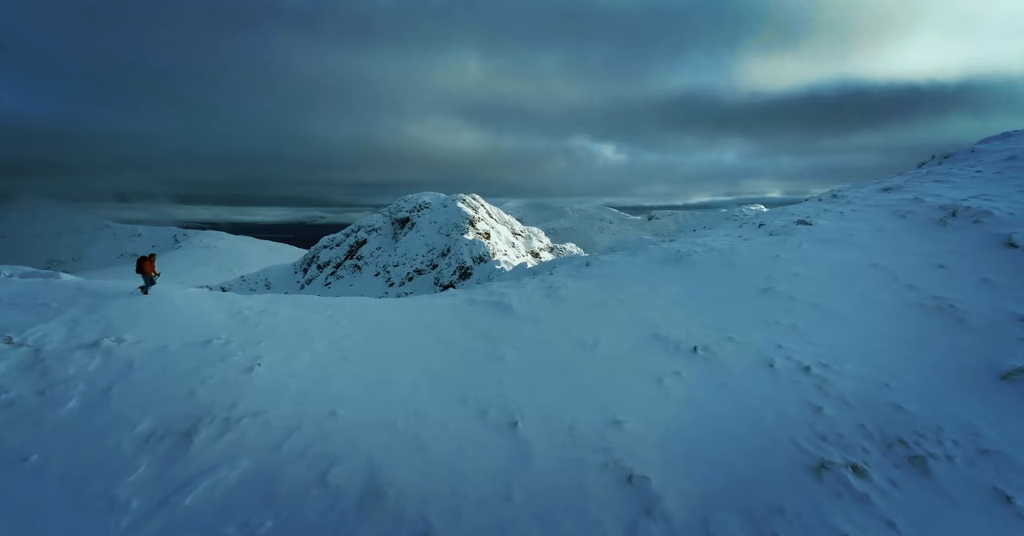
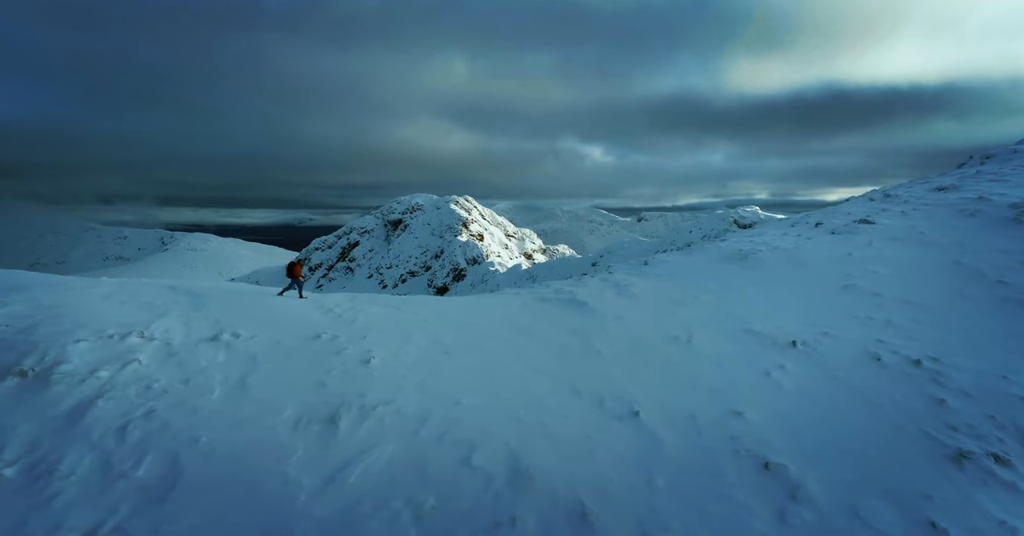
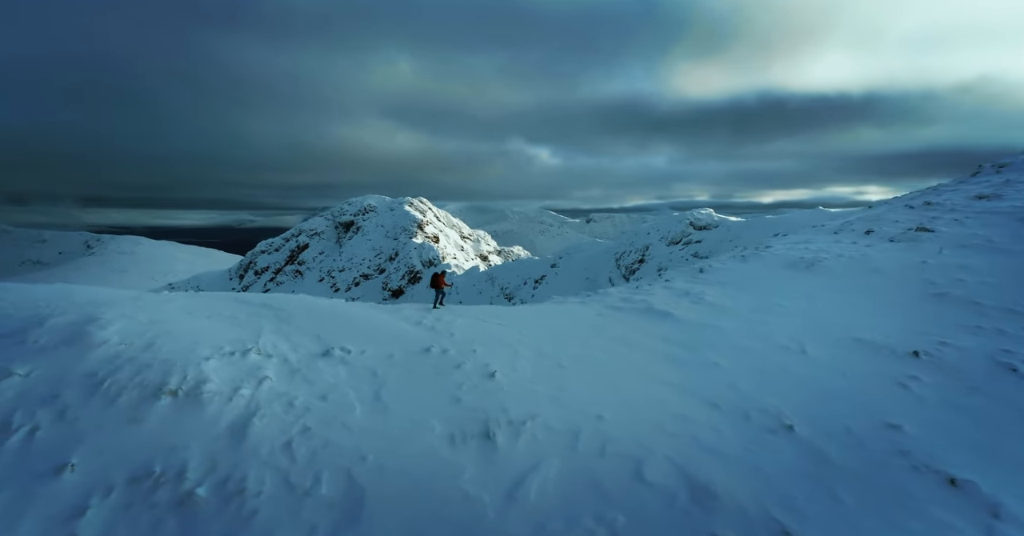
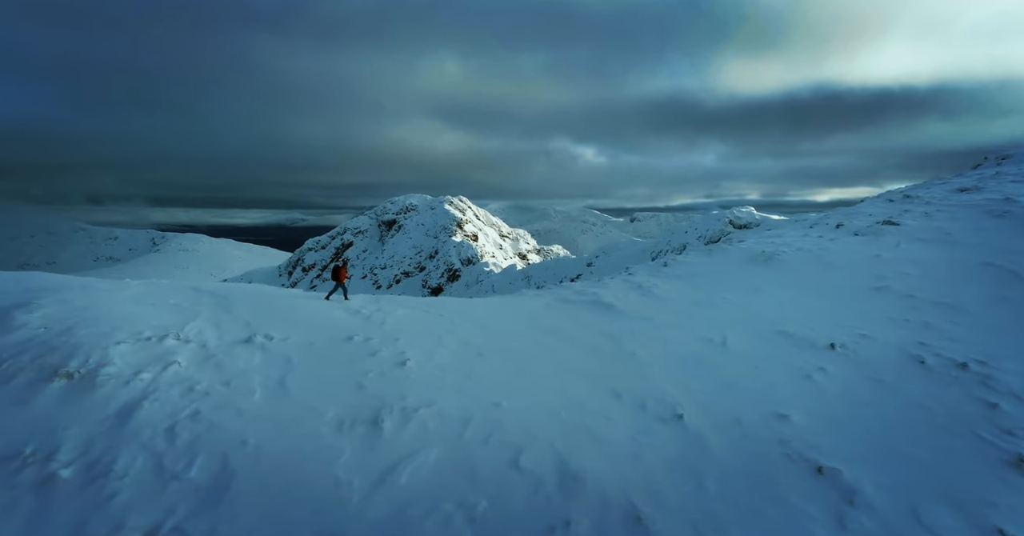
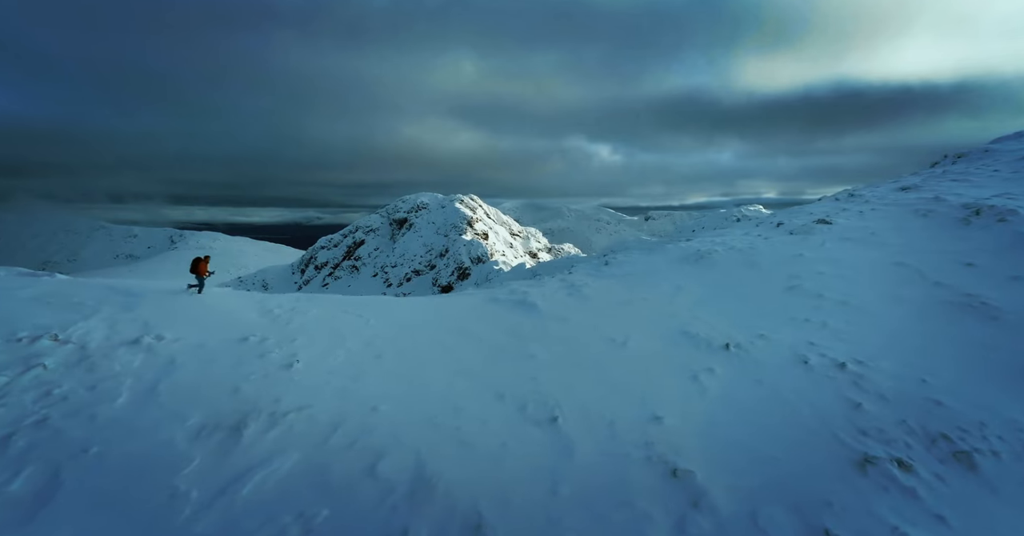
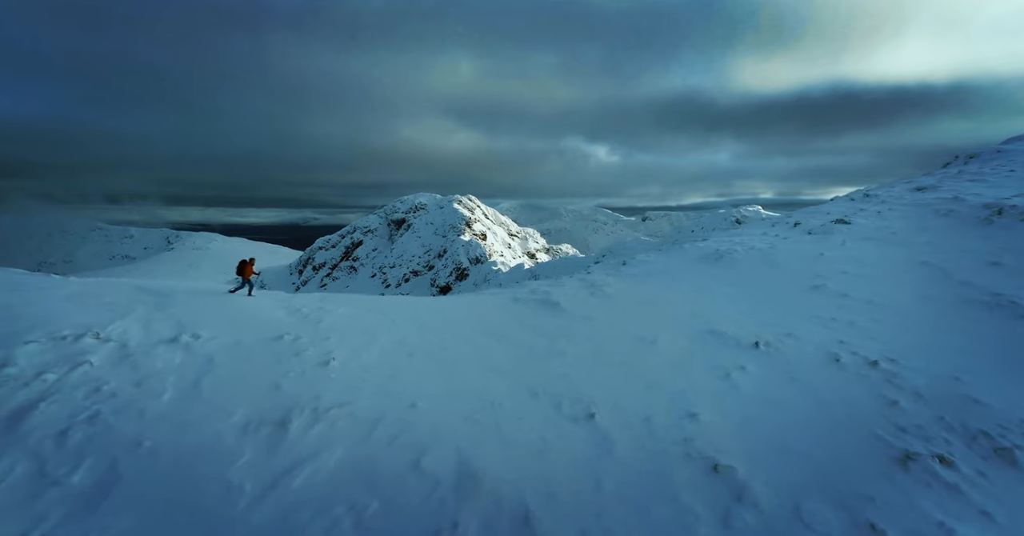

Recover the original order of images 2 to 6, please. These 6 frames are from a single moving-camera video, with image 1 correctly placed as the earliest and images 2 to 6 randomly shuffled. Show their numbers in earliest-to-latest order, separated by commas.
5, 6, 2, 4, 3
